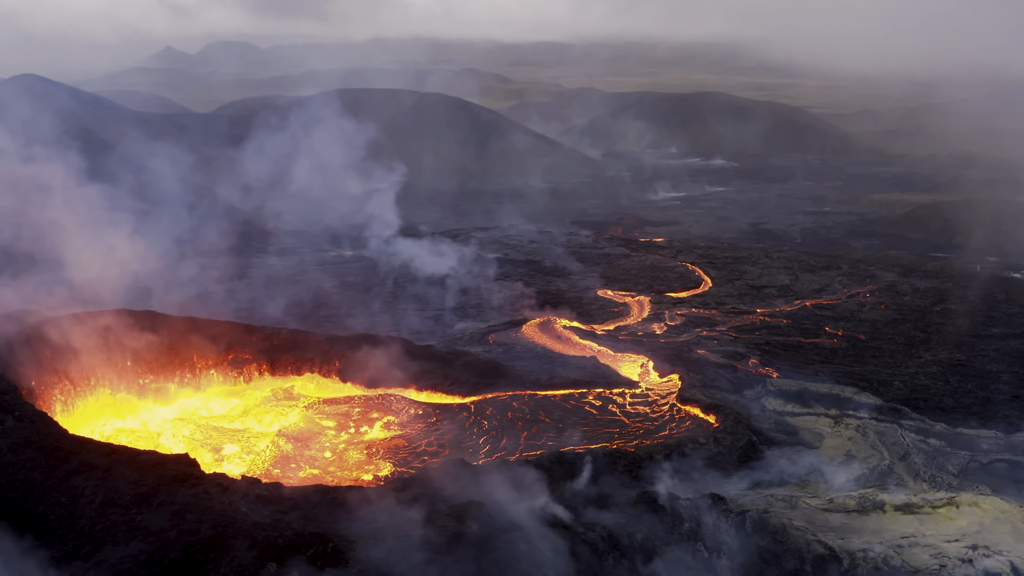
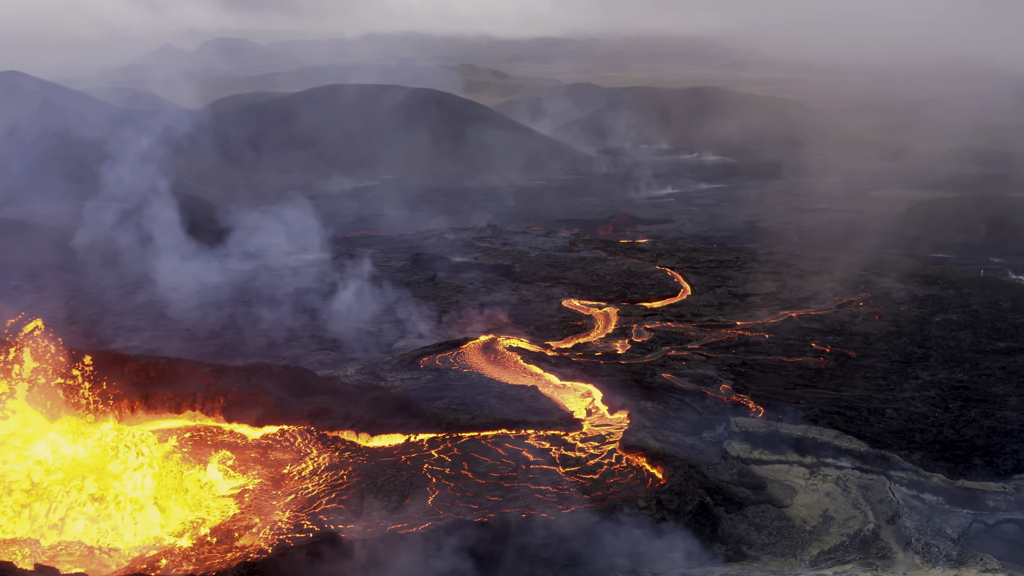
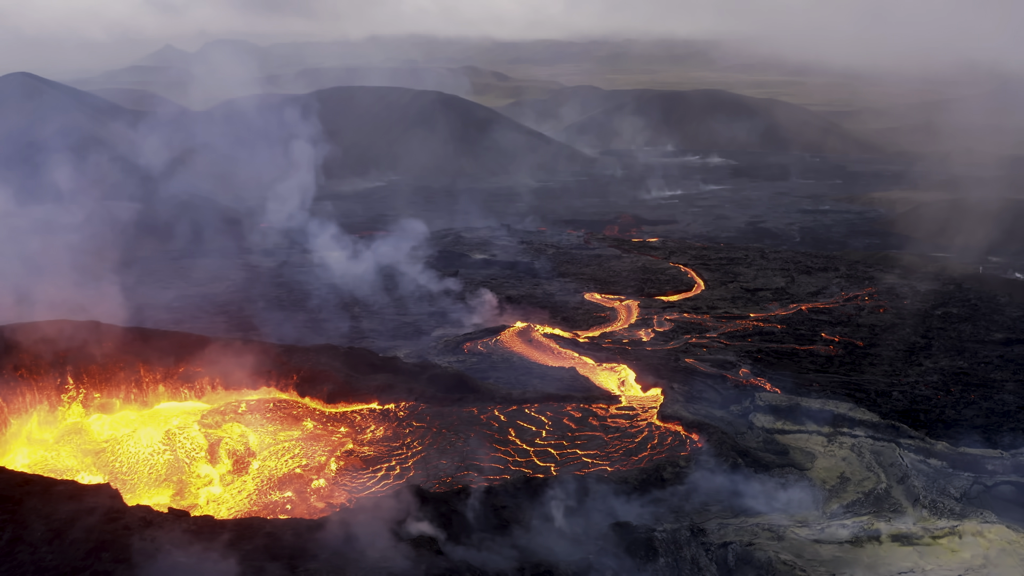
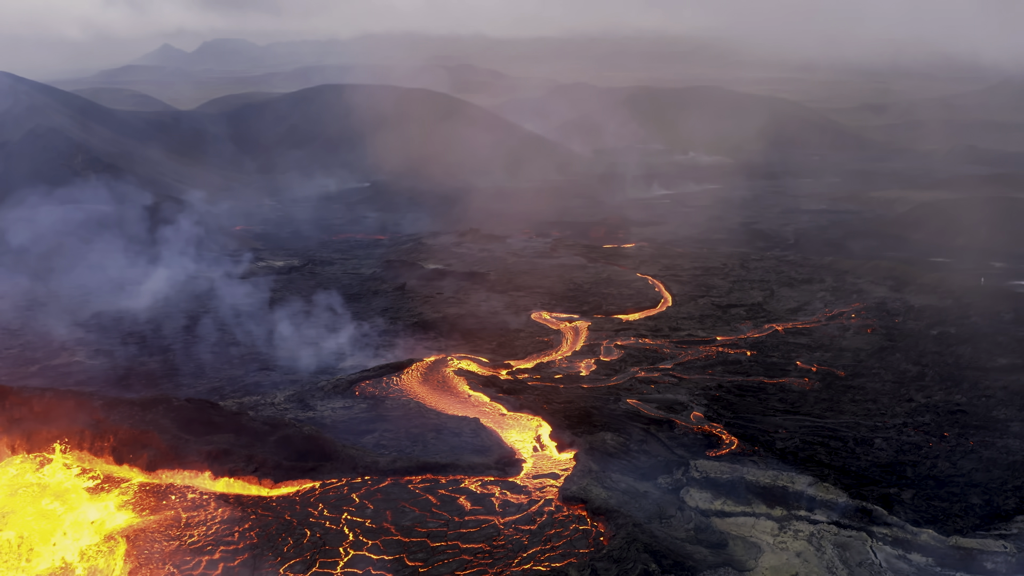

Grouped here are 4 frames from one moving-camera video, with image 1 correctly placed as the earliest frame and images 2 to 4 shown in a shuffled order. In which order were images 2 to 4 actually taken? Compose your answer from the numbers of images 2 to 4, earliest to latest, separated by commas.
3, 2, 4
